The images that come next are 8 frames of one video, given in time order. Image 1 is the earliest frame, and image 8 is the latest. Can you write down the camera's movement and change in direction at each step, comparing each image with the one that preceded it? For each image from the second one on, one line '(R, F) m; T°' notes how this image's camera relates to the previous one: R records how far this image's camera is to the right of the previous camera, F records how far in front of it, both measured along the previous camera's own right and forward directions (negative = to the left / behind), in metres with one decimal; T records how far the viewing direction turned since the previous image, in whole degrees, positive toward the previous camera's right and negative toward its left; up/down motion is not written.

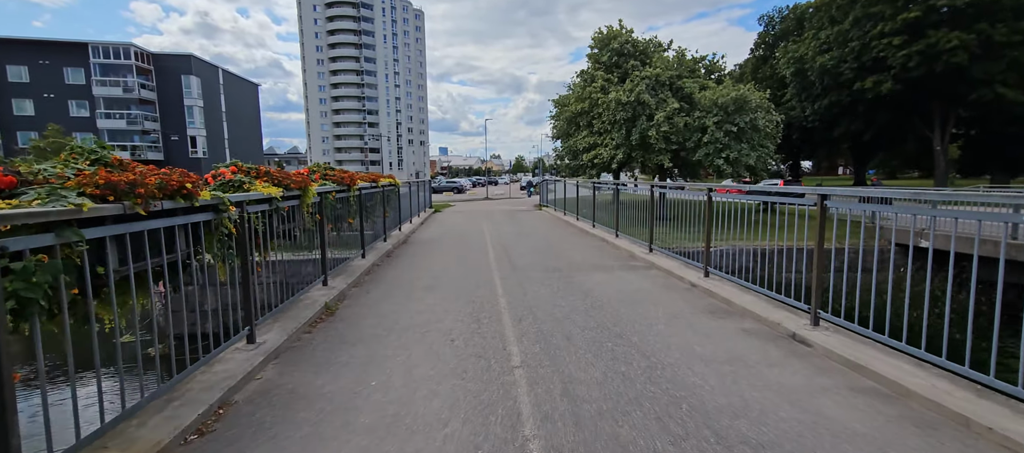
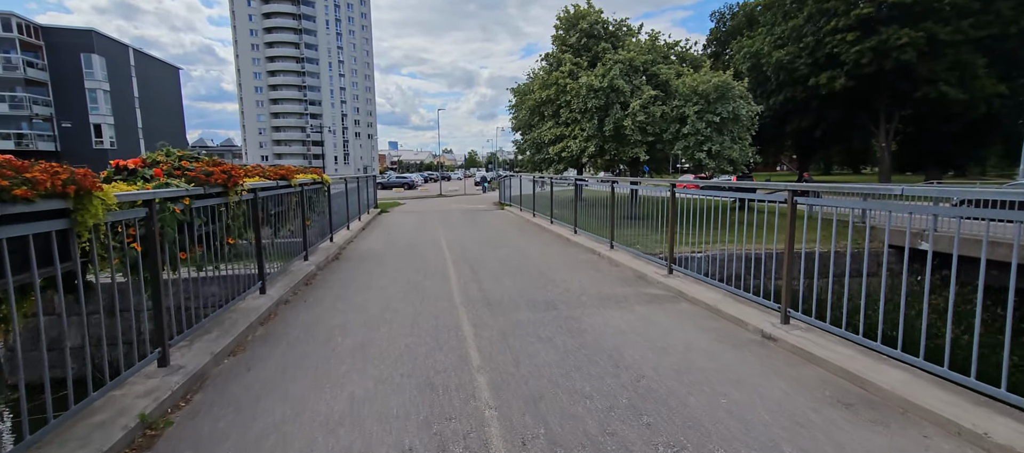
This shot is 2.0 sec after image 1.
(-0.2, +1.9) m; +6°
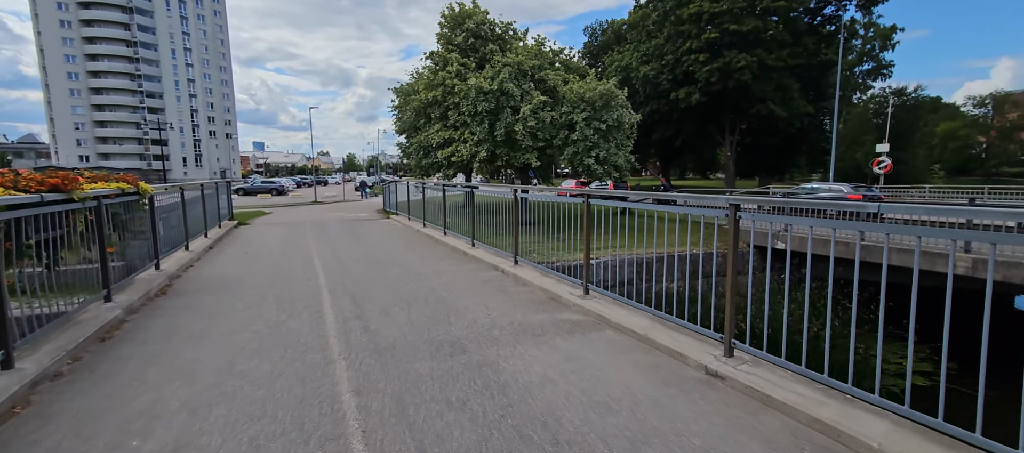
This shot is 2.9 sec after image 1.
(-0.1, +0.8) m; +14°
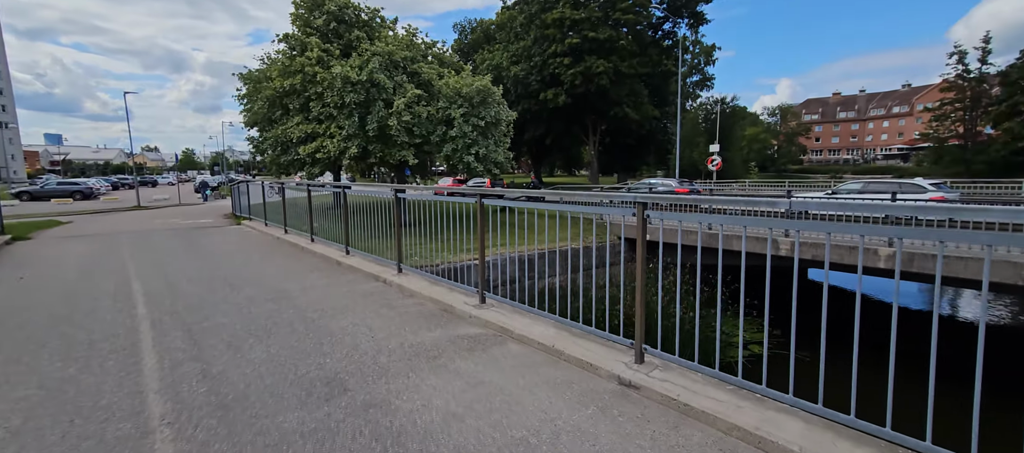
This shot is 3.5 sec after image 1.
(-0.1, +0.5) m; +15°
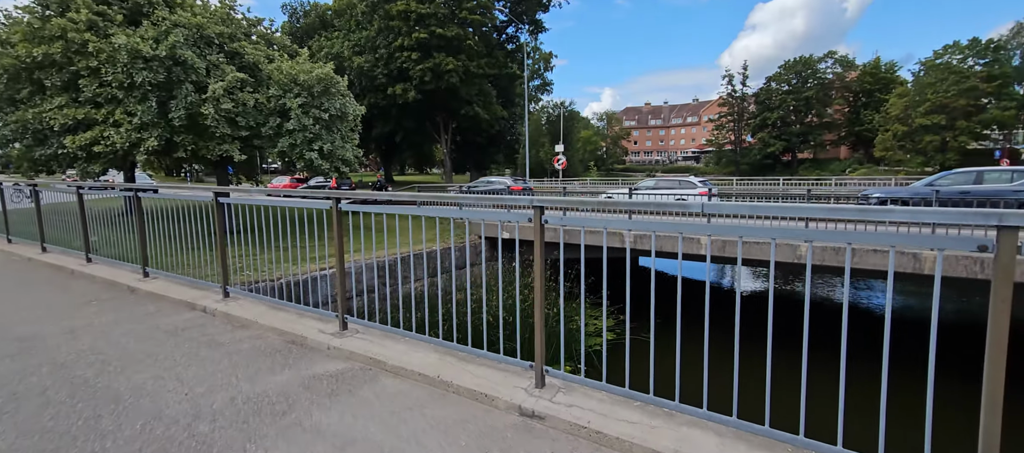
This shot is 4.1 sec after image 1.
(-0.1, +0.5) m; +18°
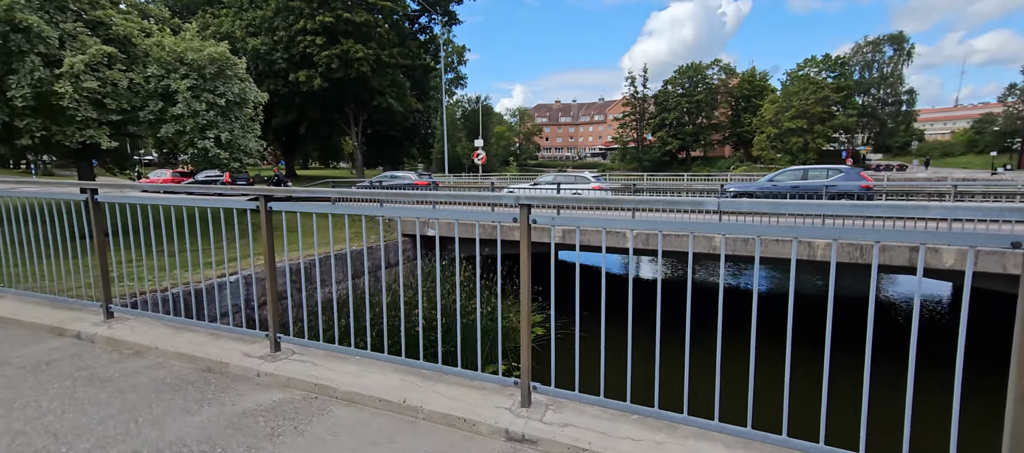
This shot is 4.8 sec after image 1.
(-0.3, +0.3) m; +11°
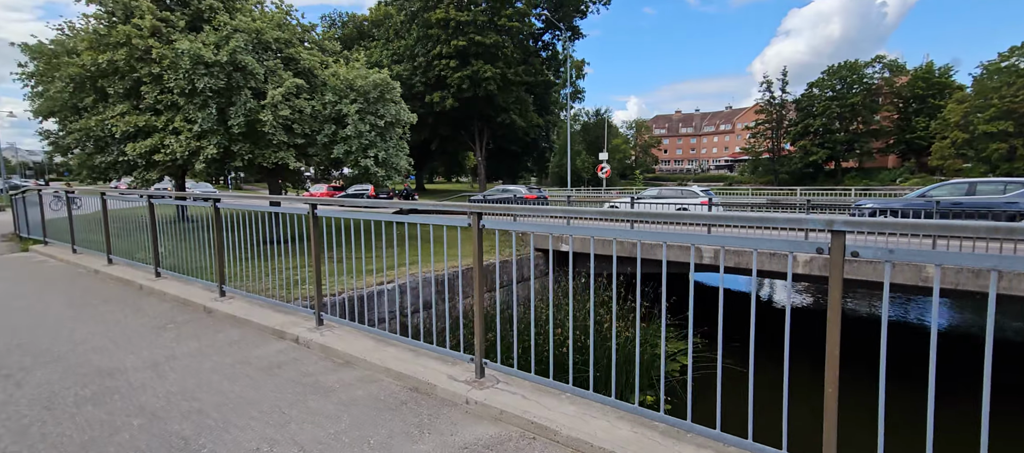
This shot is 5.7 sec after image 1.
(-0.6, +0.2) m; -14°
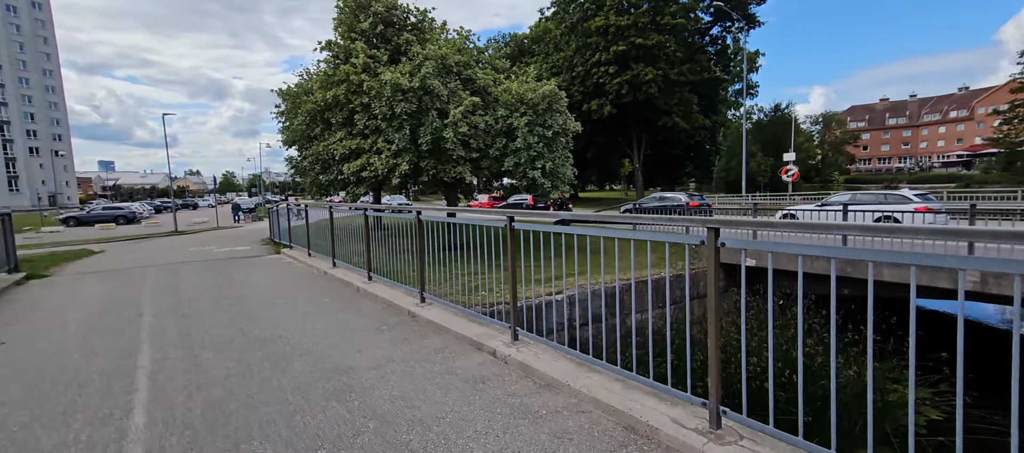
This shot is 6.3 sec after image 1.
(-0.4, +0.3) m; -19°
